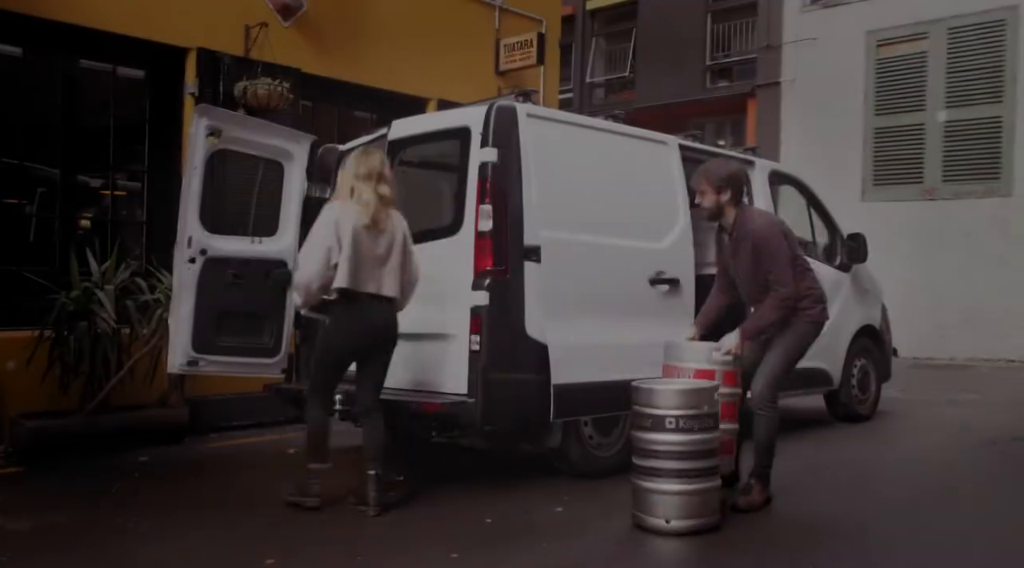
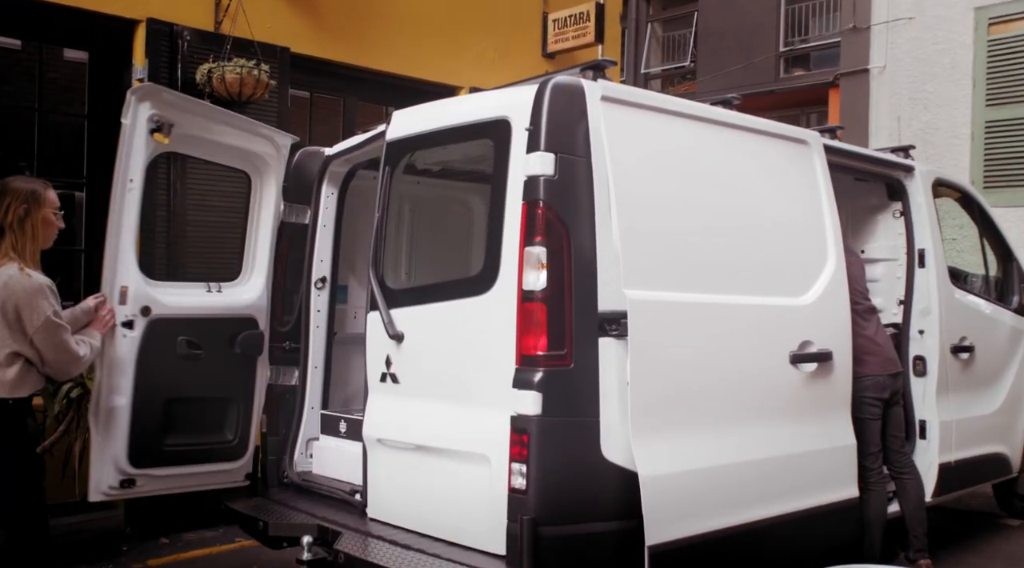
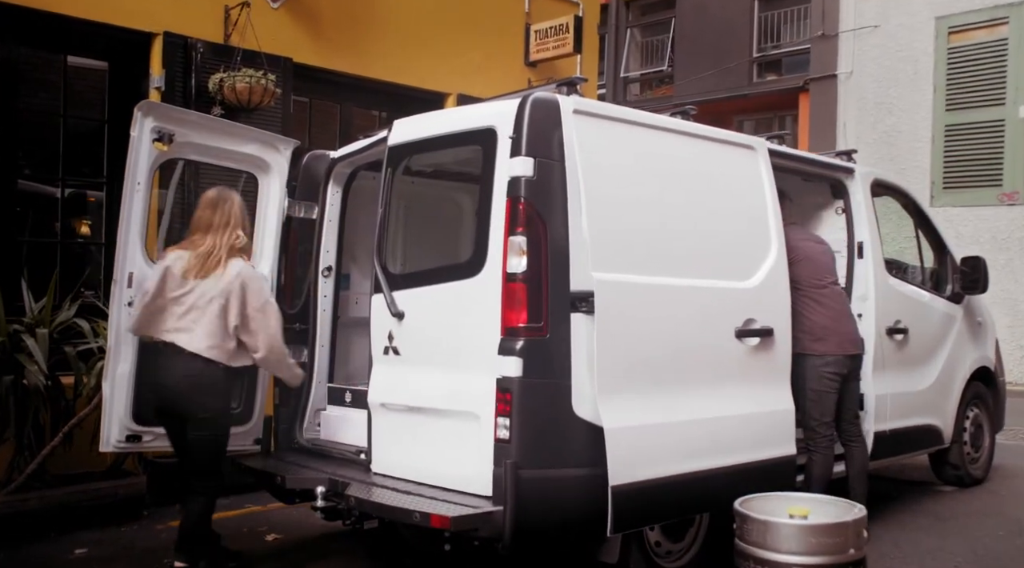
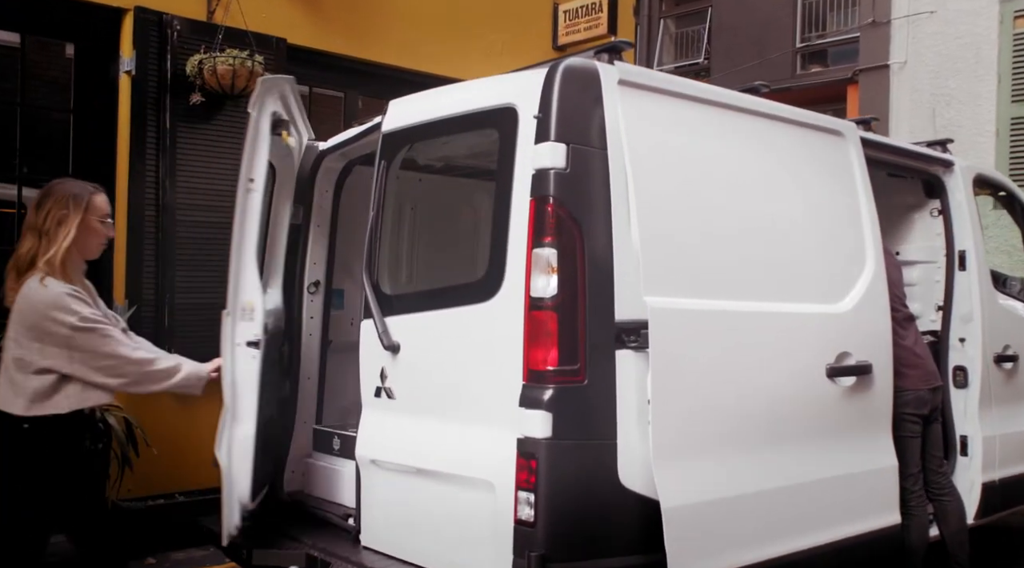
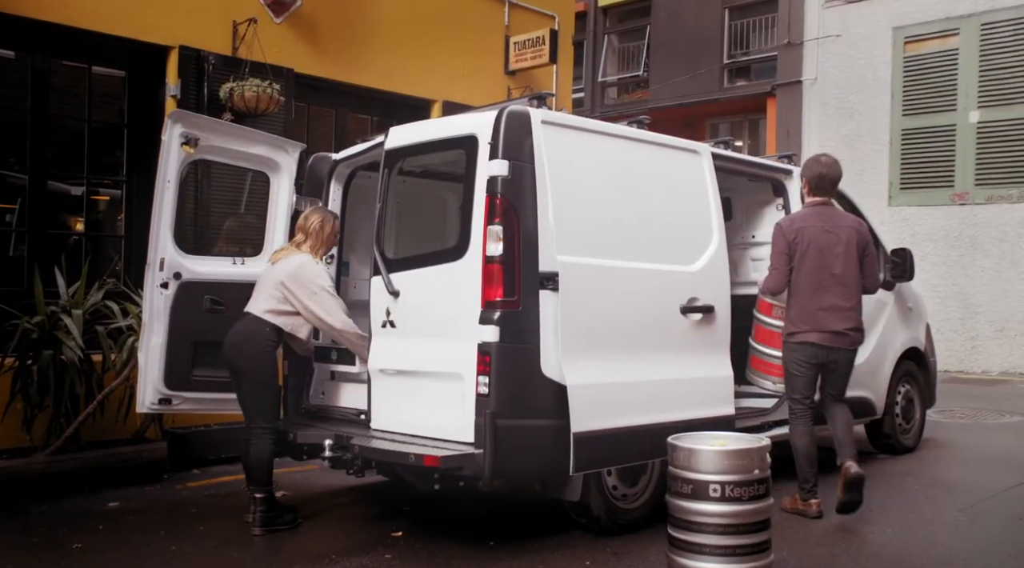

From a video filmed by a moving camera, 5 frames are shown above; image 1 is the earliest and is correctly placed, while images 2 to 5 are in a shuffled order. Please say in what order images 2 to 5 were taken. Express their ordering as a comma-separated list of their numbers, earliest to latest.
5, 3, 2, 4
